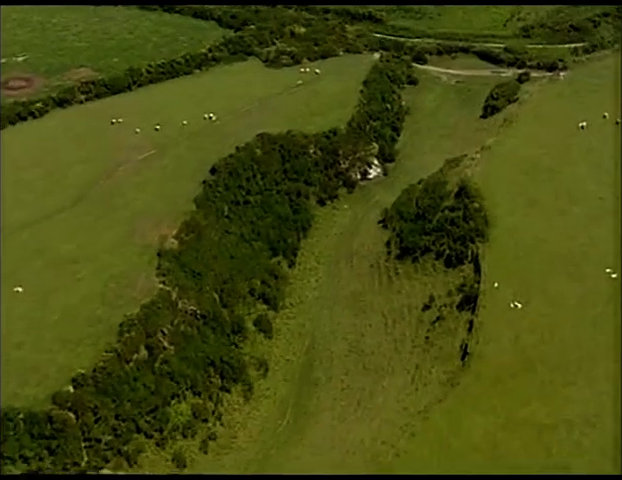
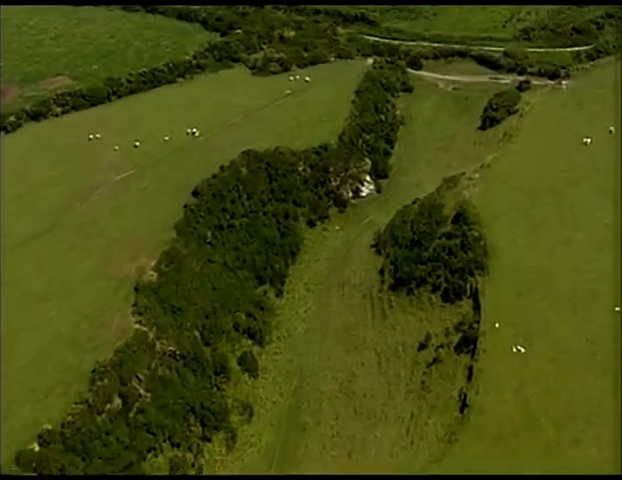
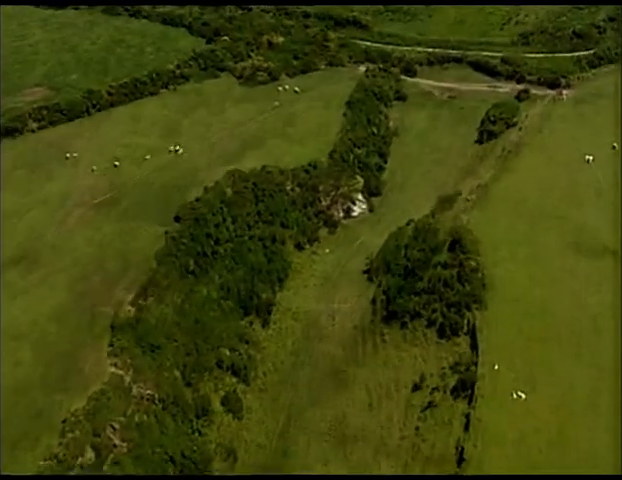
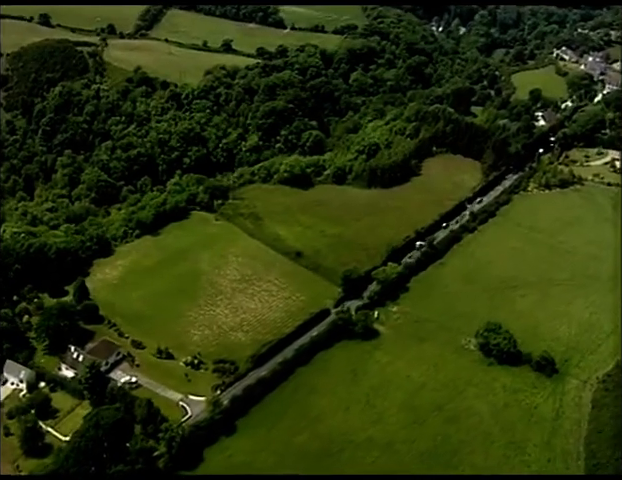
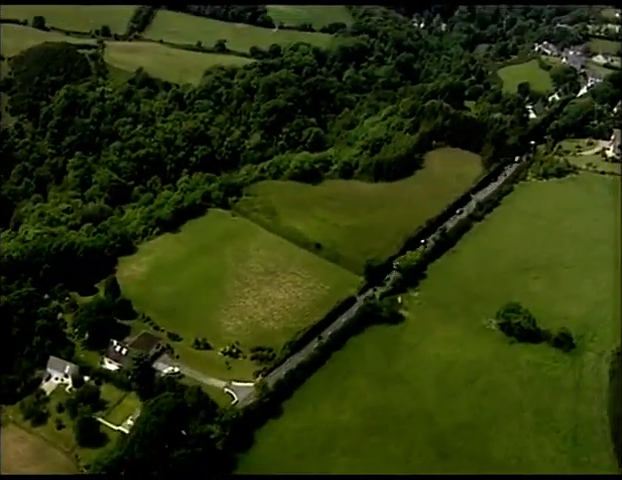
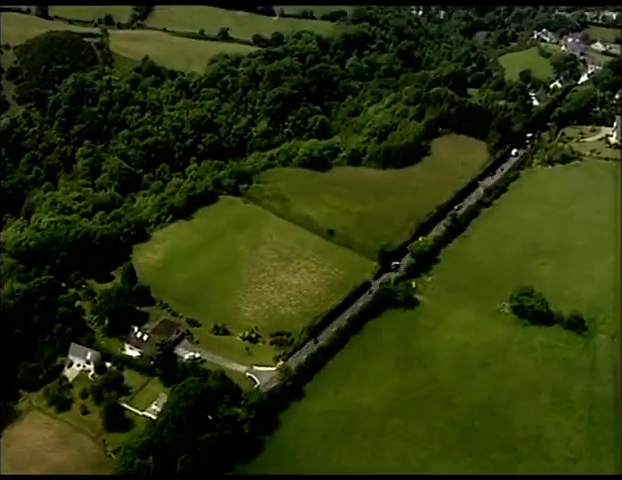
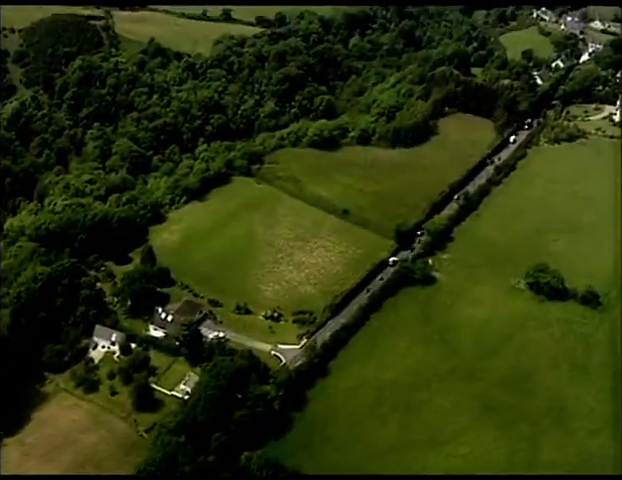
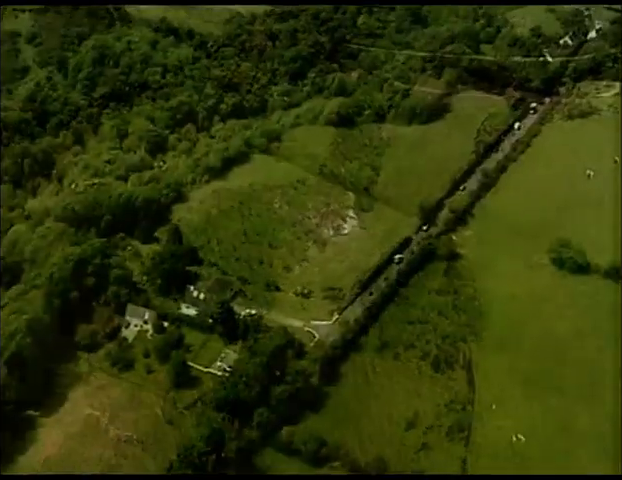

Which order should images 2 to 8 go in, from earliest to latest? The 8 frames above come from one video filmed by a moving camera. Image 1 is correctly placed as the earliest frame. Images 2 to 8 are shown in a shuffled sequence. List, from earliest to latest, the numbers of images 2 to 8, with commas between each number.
2, 3, 8, 7, 6, 5, 4
